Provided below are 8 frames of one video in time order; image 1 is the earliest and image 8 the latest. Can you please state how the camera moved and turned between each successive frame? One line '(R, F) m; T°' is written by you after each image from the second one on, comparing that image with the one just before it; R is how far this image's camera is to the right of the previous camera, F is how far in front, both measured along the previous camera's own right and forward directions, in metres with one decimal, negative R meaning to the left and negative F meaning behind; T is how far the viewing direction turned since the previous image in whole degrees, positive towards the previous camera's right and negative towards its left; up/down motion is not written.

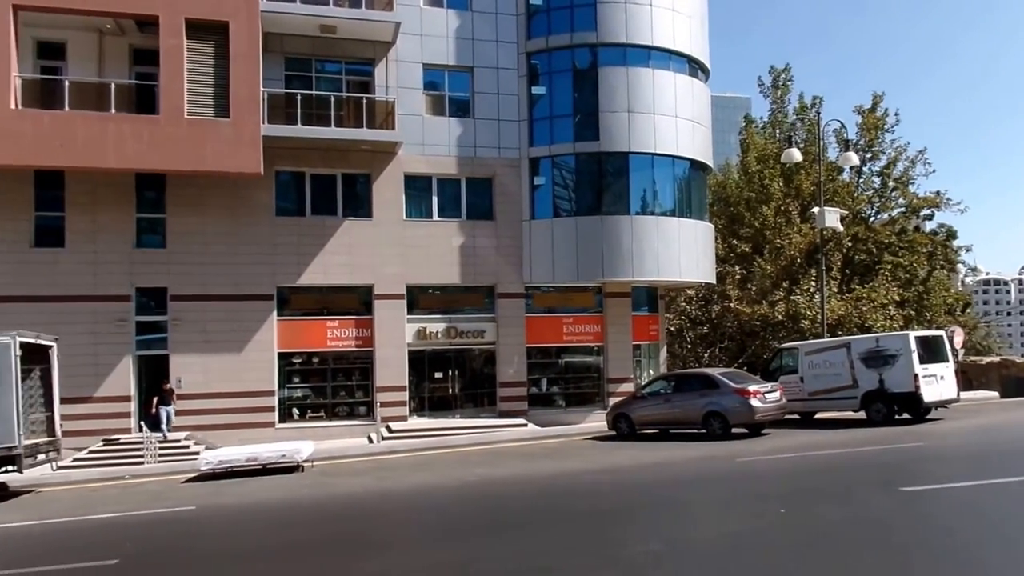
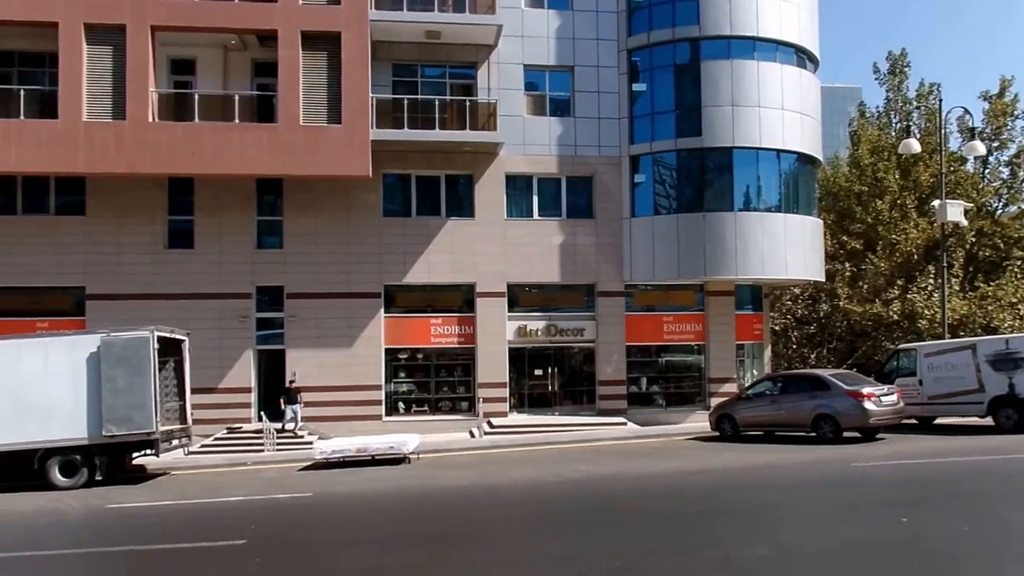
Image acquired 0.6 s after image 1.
(-0.2, -0.2) m; -7°
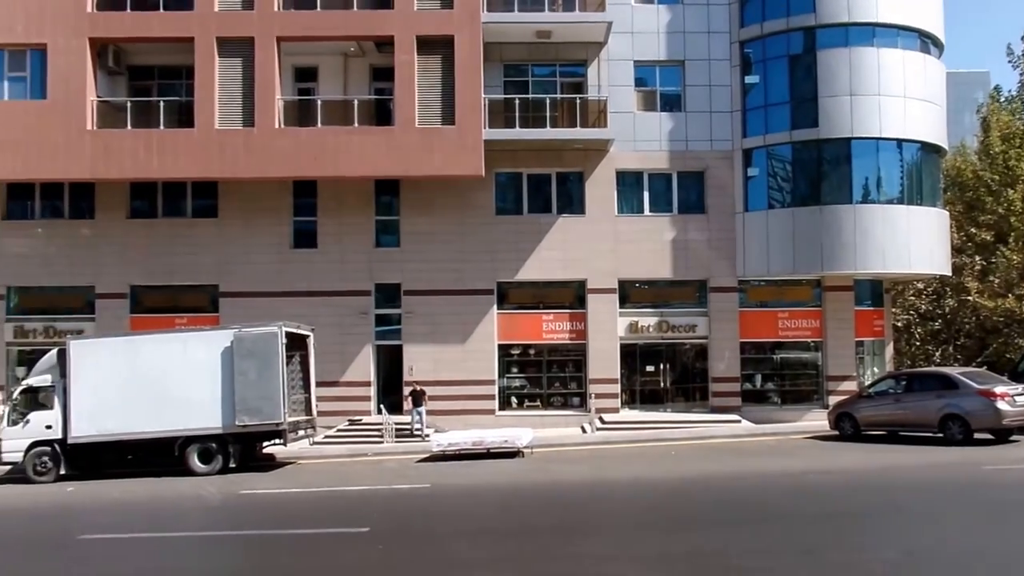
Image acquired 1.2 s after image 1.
(-1.1, -0.3) m; -6°
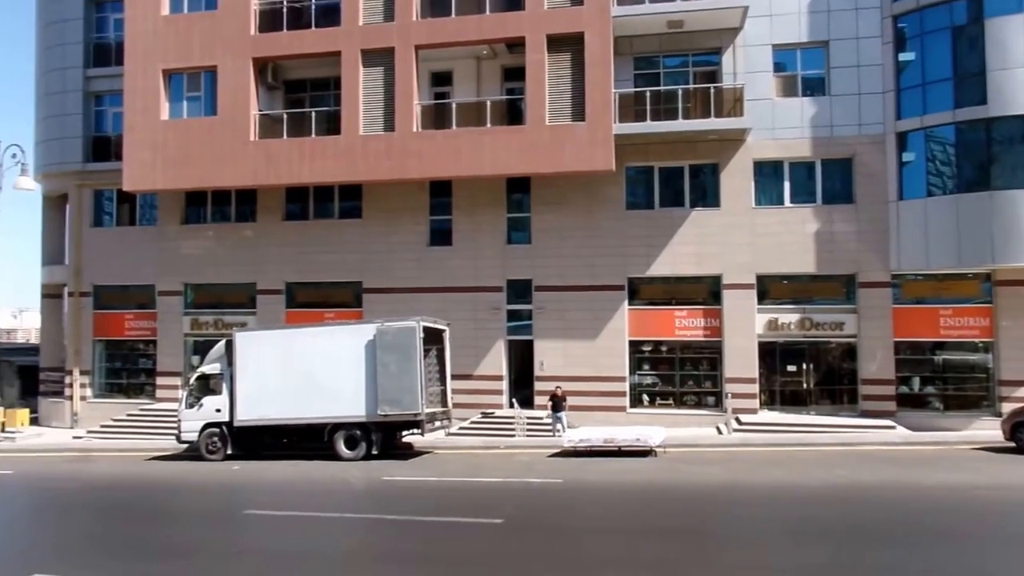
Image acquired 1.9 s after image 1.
(+0.5, 0.0) m; -11°
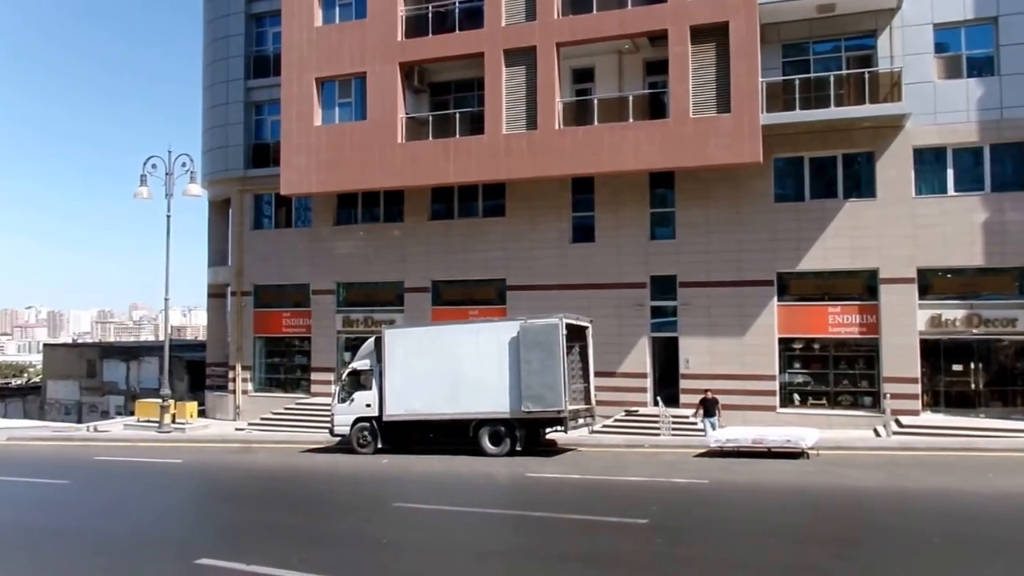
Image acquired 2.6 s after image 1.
(-1.8, 0.0) m; -7°
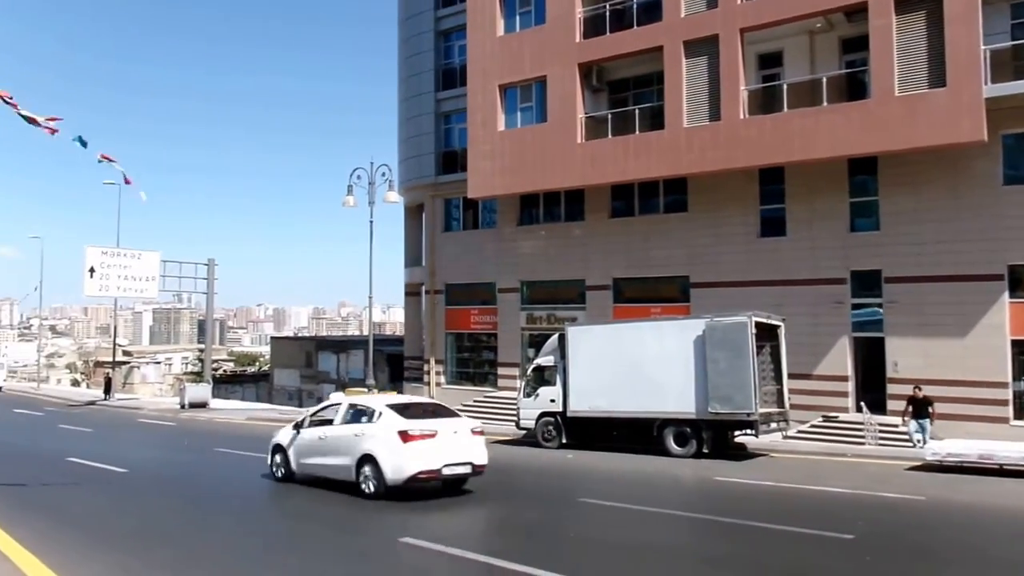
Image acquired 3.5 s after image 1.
(+0.5, -0.1) m; -15°
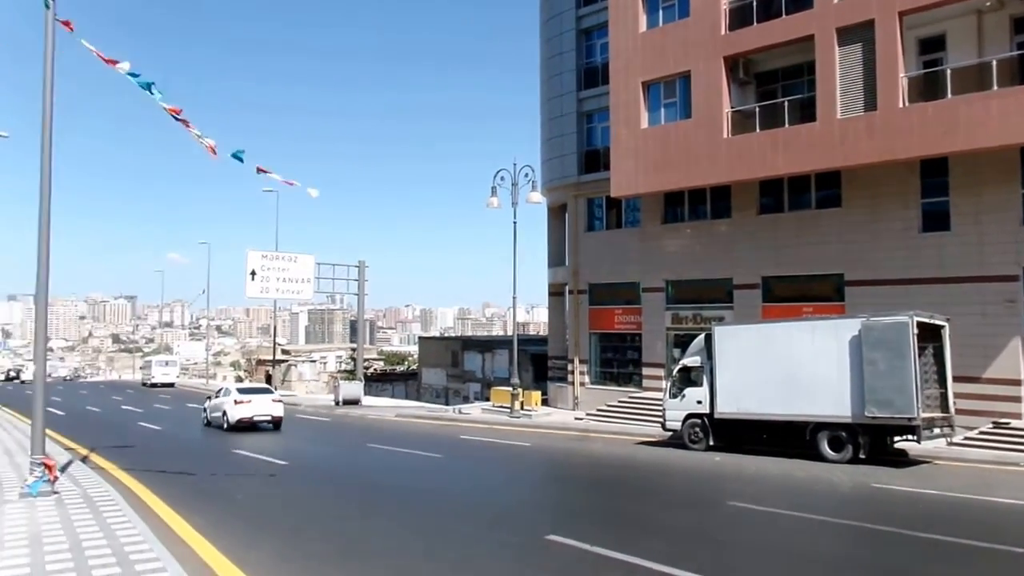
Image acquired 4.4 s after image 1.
(-1.8, -0.1) m; -7°
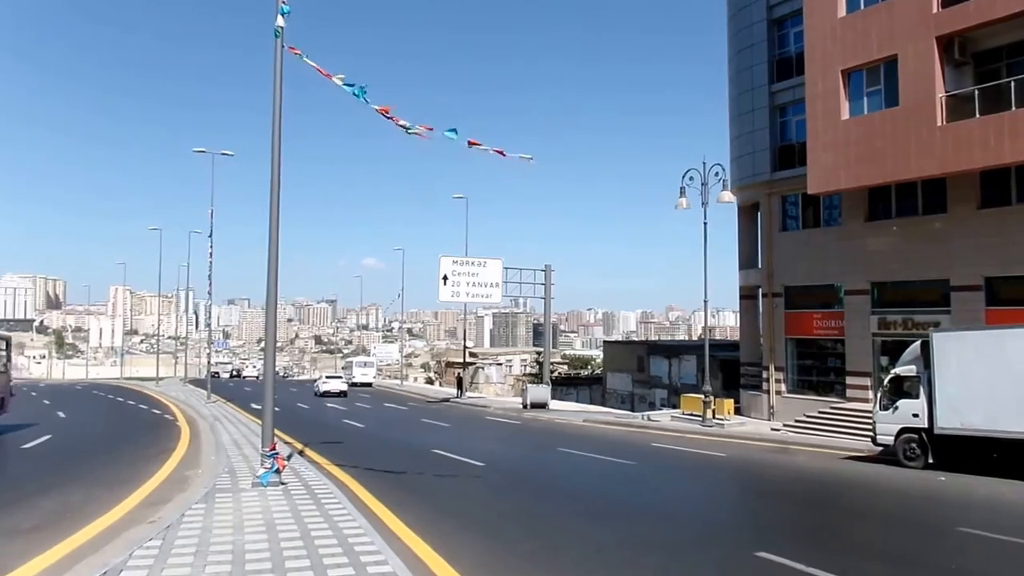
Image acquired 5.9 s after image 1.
(-1.5, +0.1) m; -11°
